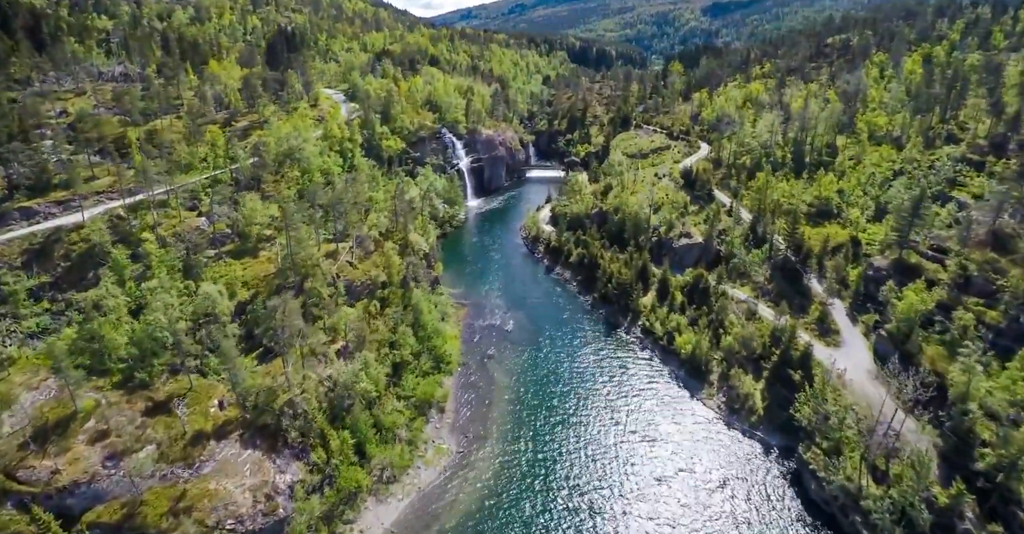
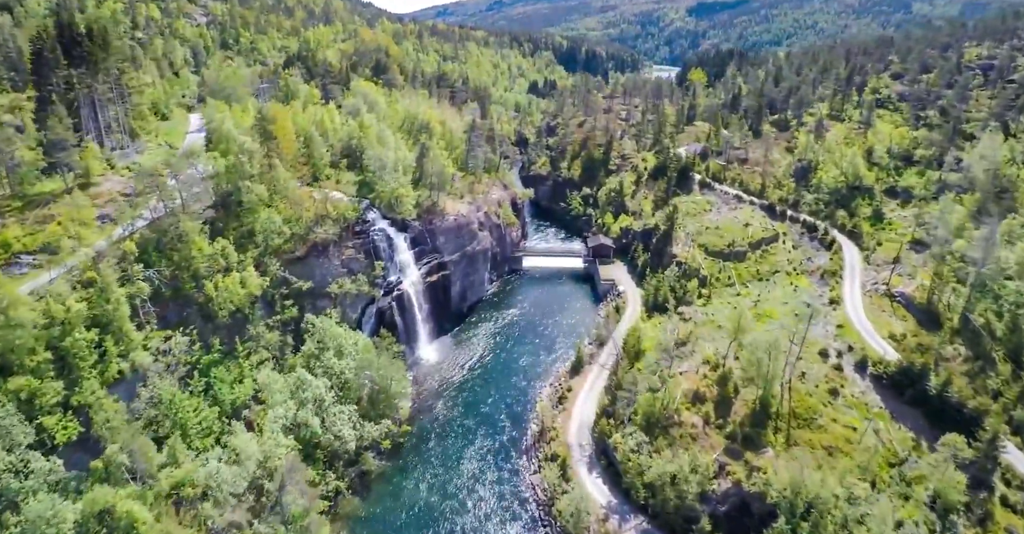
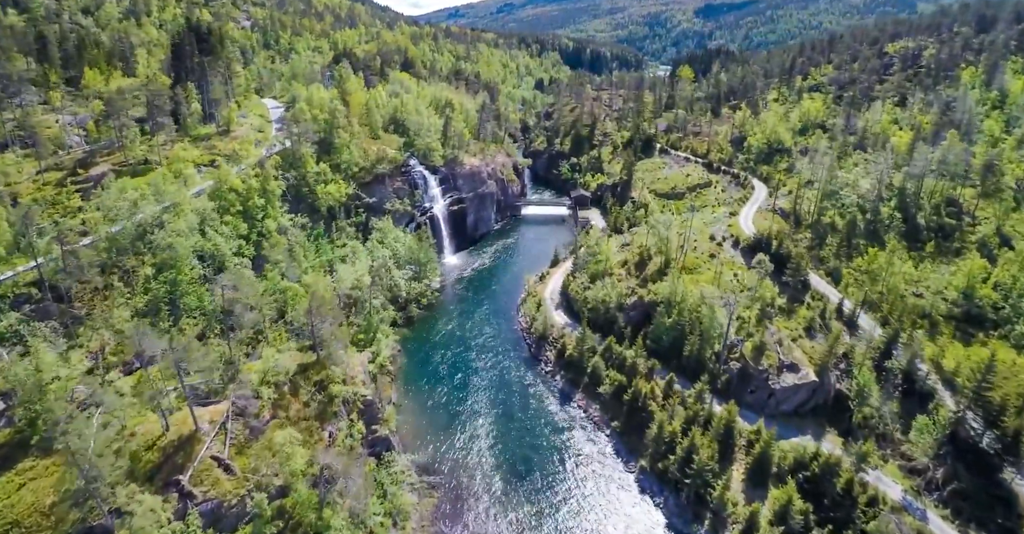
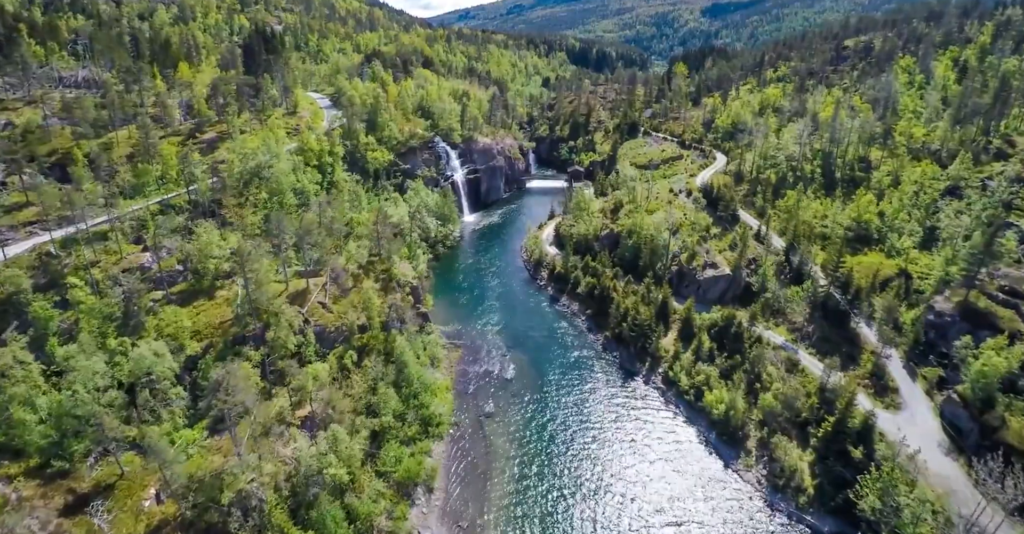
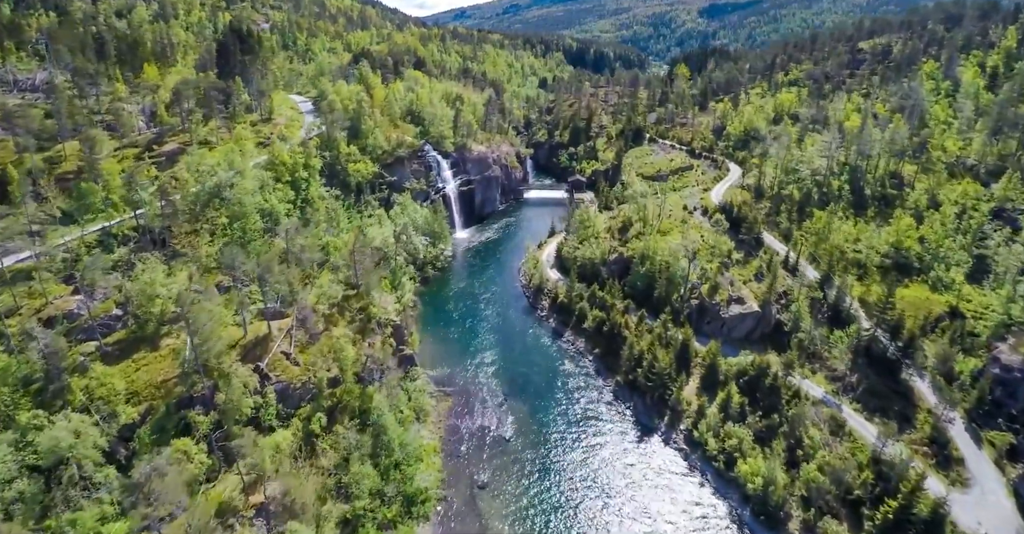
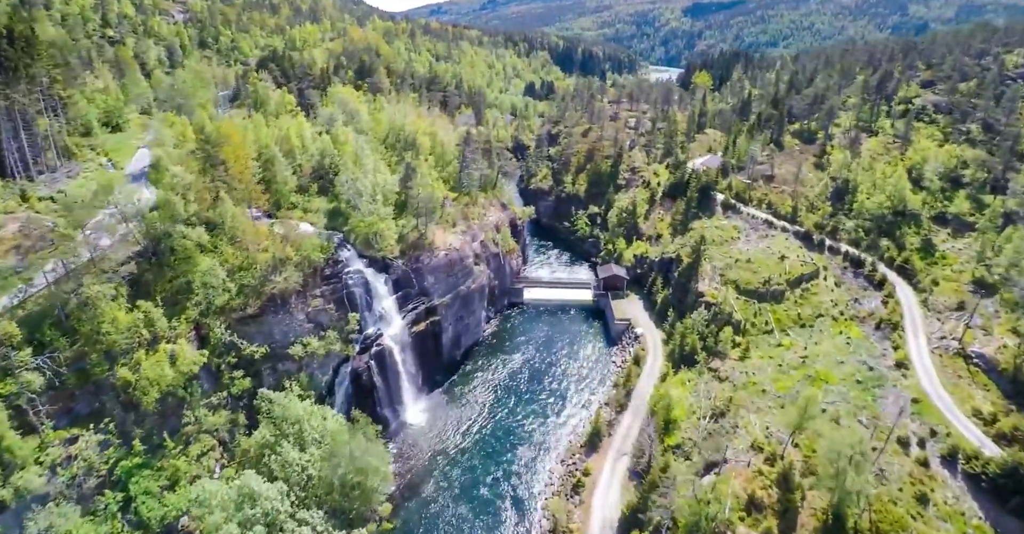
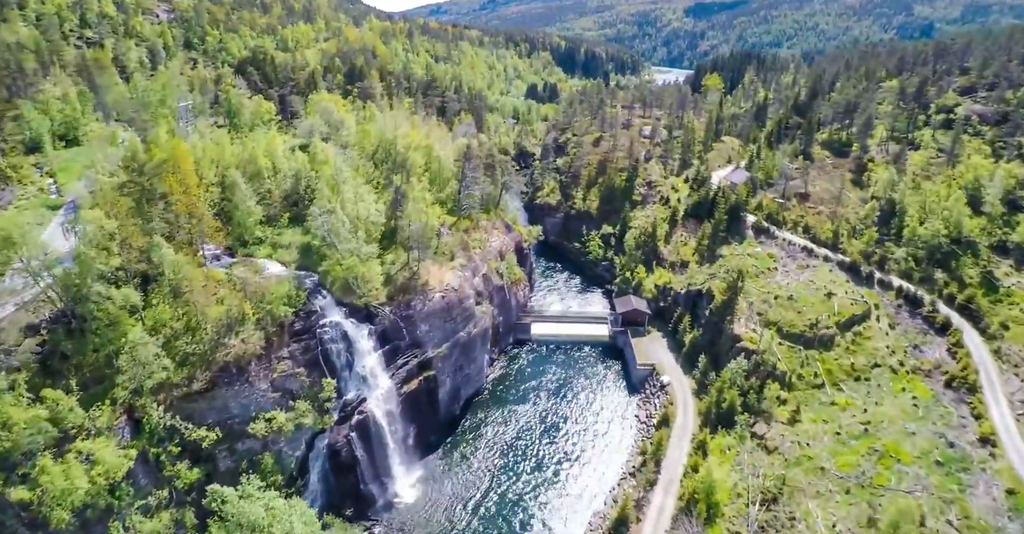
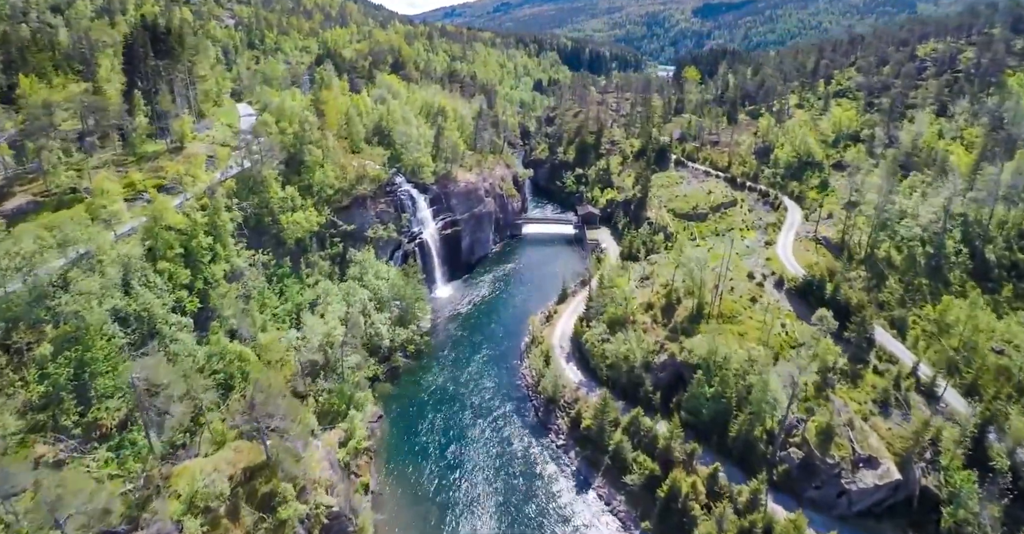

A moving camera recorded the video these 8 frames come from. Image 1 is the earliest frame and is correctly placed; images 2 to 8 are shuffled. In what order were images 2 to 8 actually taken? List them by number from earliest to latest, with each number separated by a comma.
4, 5, 3, 8, 2, 6, 7
